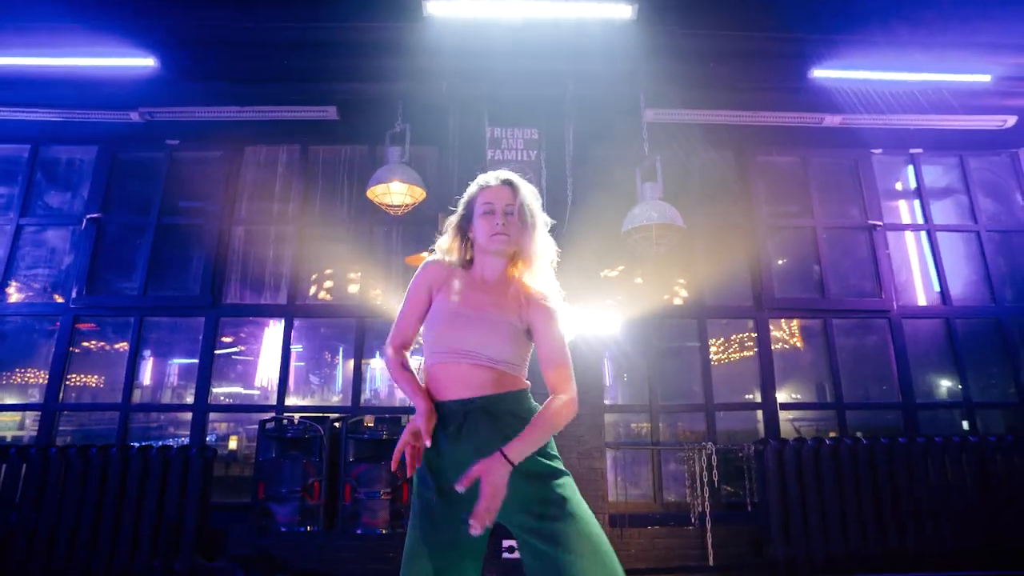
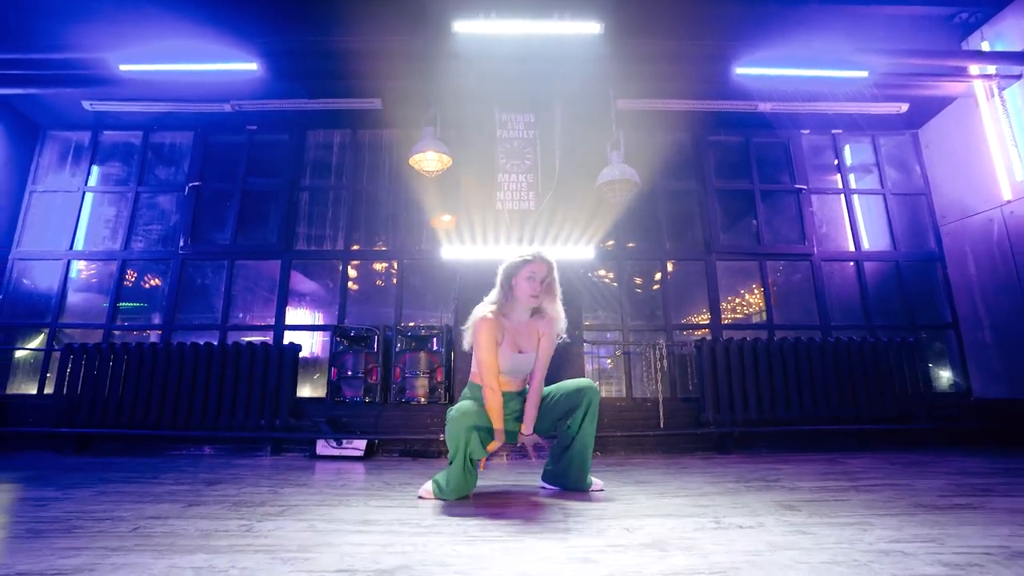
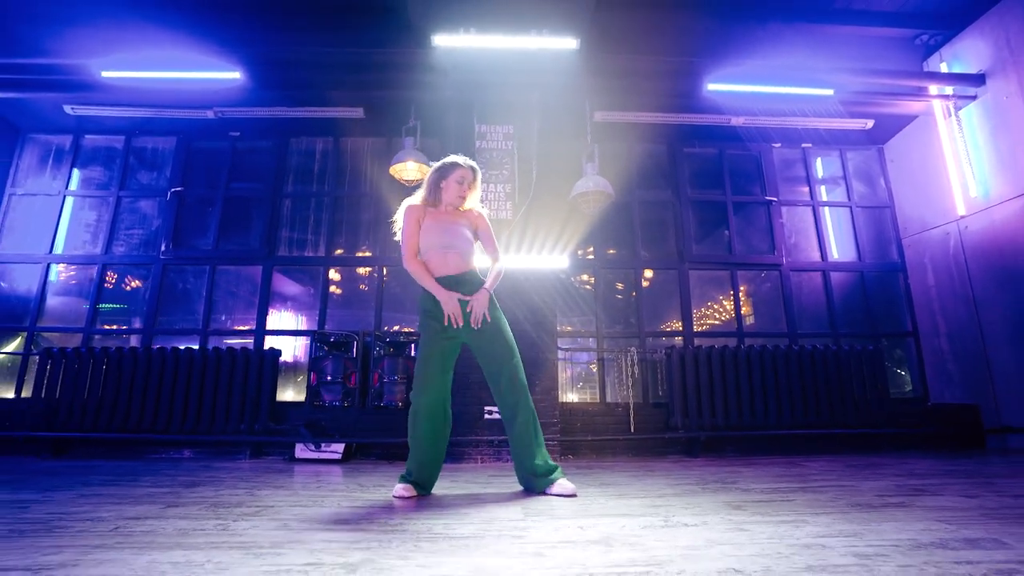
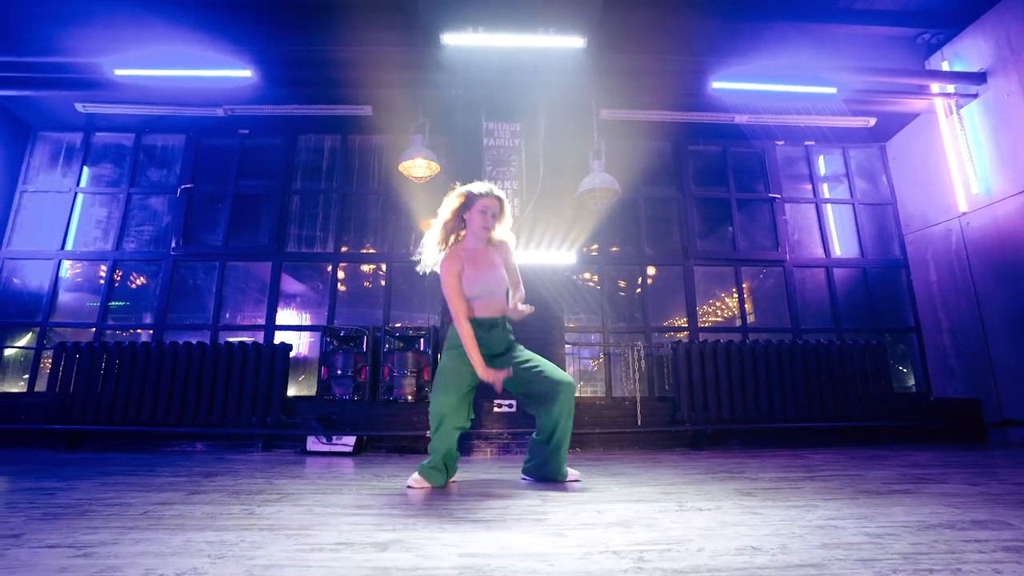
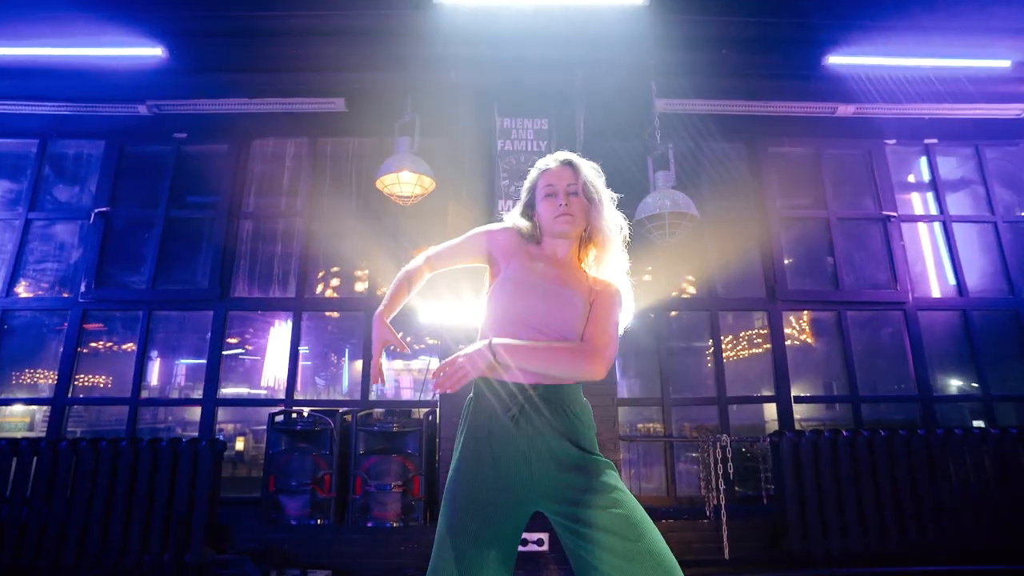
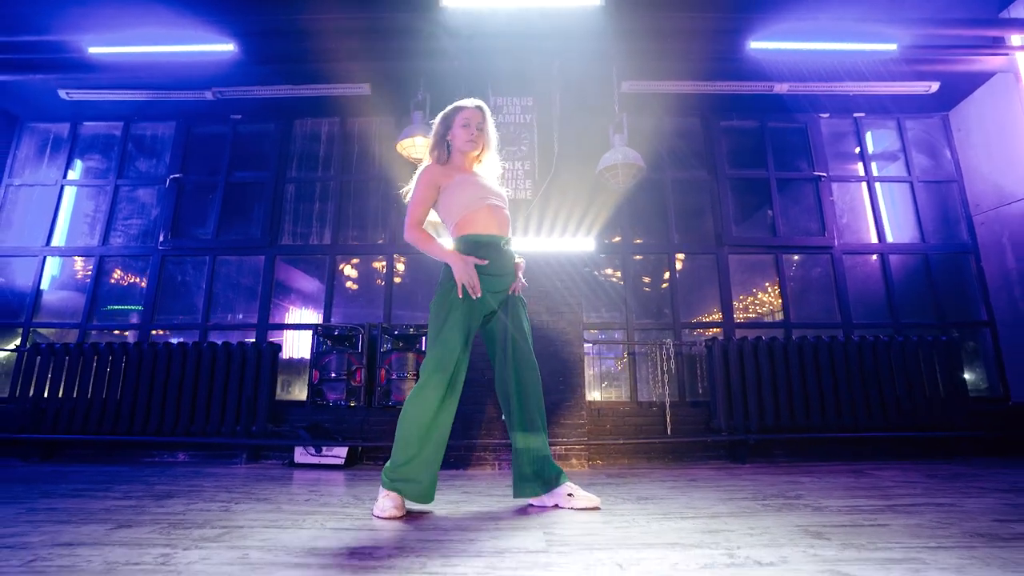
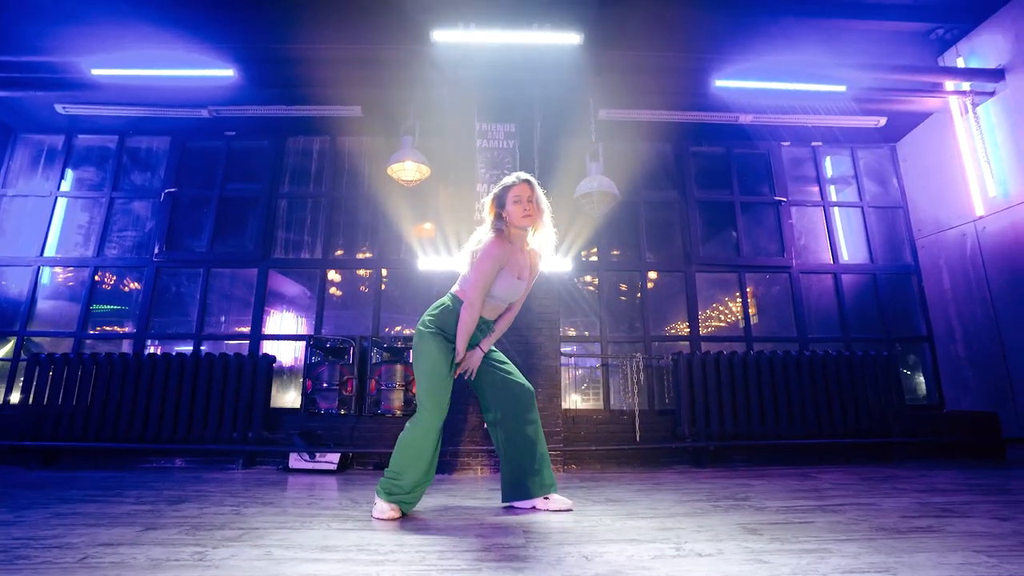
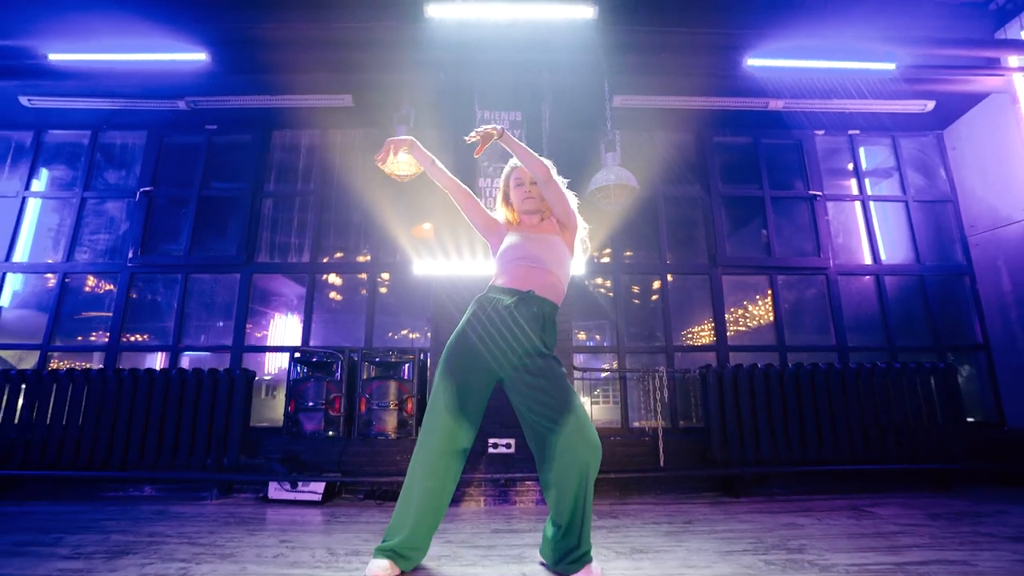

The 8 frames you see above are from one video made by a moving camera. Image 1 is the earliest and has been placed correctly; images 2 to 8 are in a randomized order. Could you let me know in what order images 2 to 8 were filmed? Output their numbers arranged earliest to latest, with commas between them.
5, 8, 3, 4, 2, 7, 6
